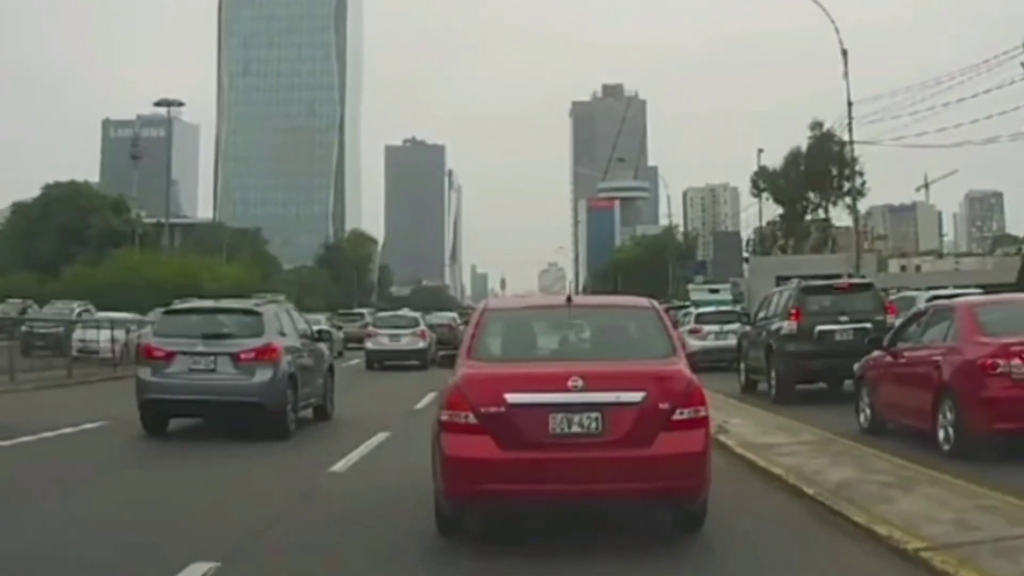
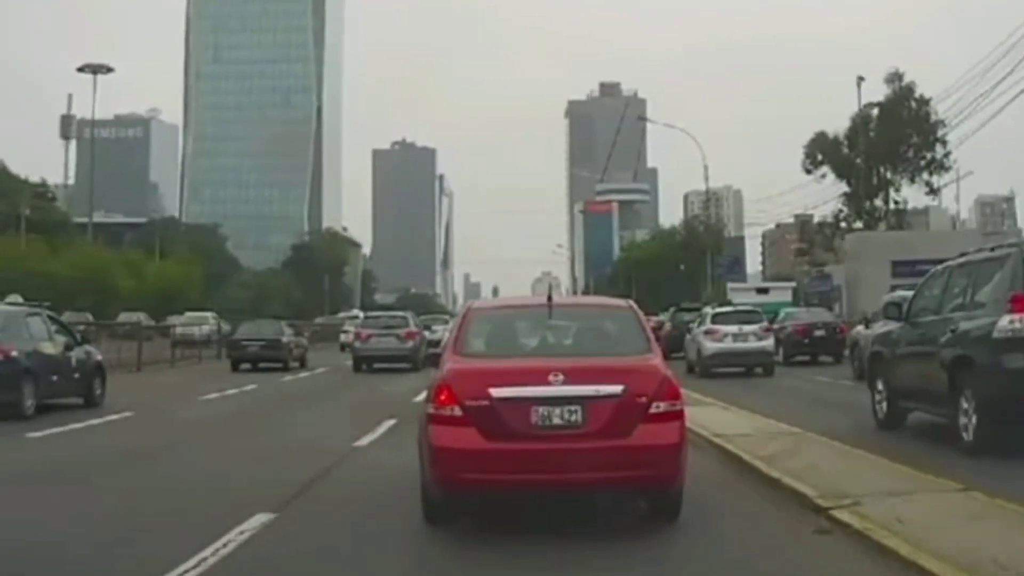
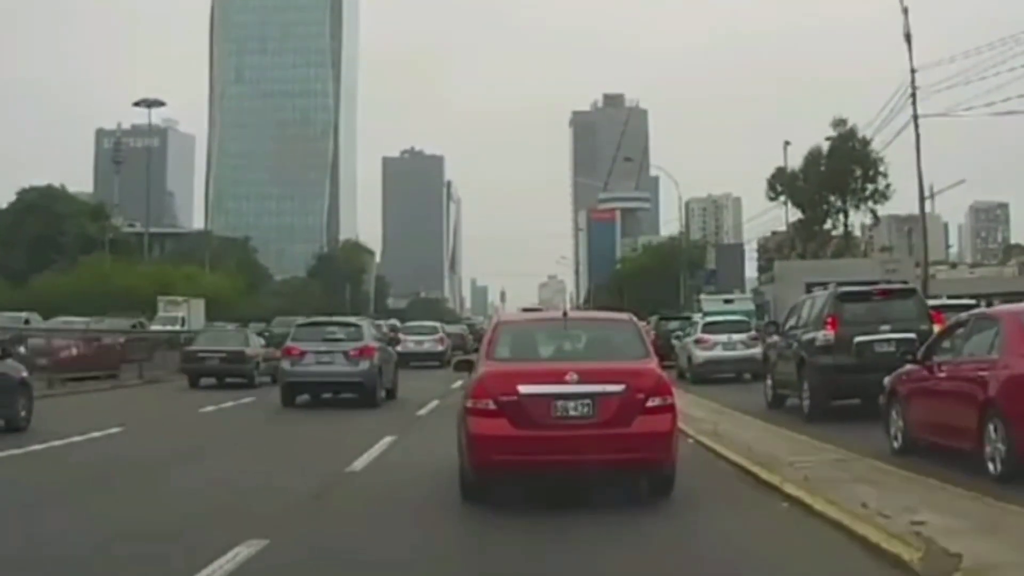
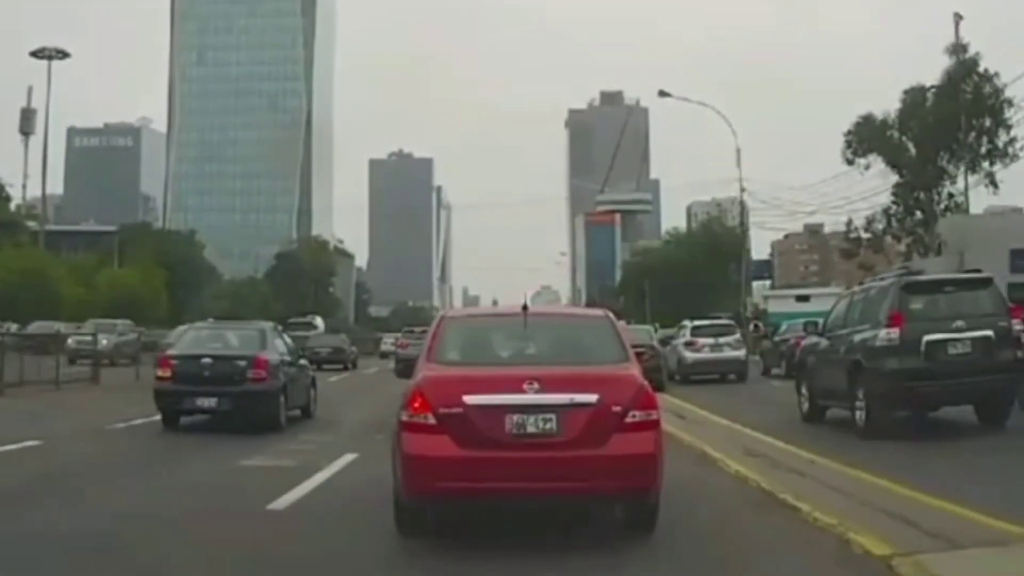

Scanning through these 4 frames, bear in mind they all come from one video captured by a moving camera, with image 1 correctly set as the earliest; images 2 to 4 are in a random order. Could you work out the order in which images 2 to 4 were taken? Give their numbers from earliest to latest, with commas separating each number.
3, 2, 4
